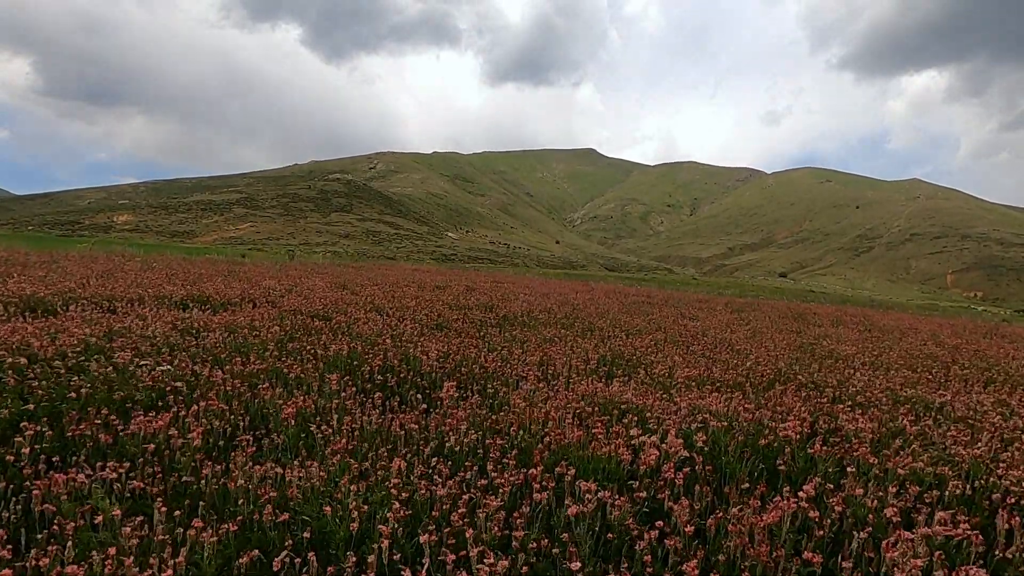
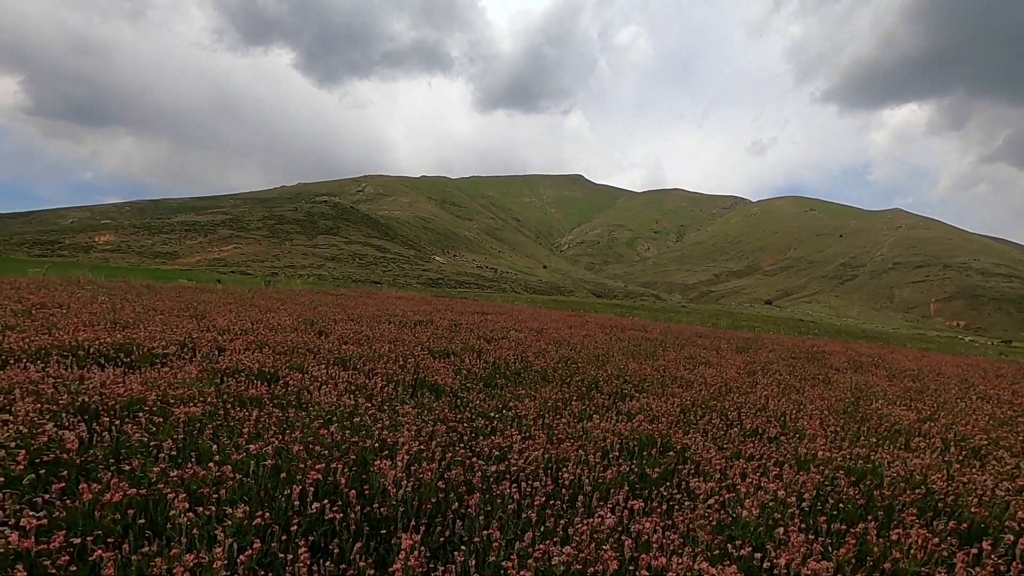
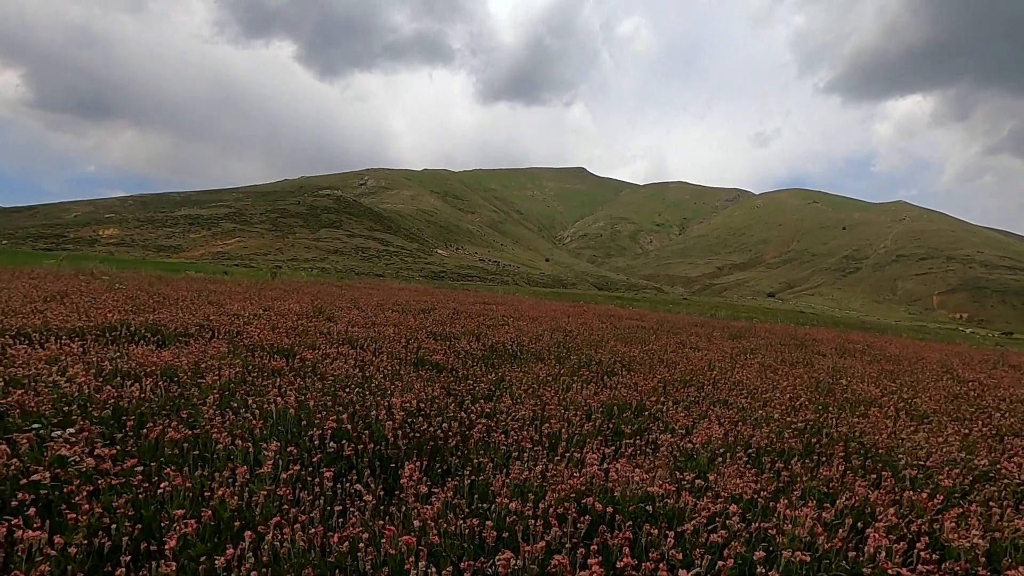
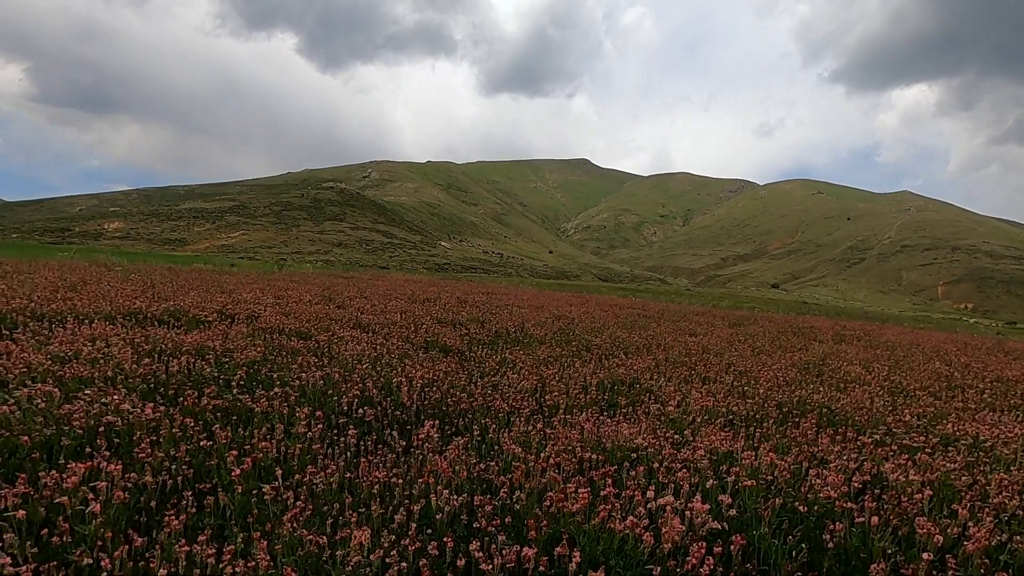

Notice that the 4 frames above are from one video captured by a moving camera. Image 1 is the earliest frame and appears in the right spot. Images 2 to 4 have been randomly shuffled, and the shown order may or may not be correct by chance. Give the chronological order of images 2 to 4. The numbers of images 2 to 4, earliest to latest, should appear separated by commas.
4, 3, 2
